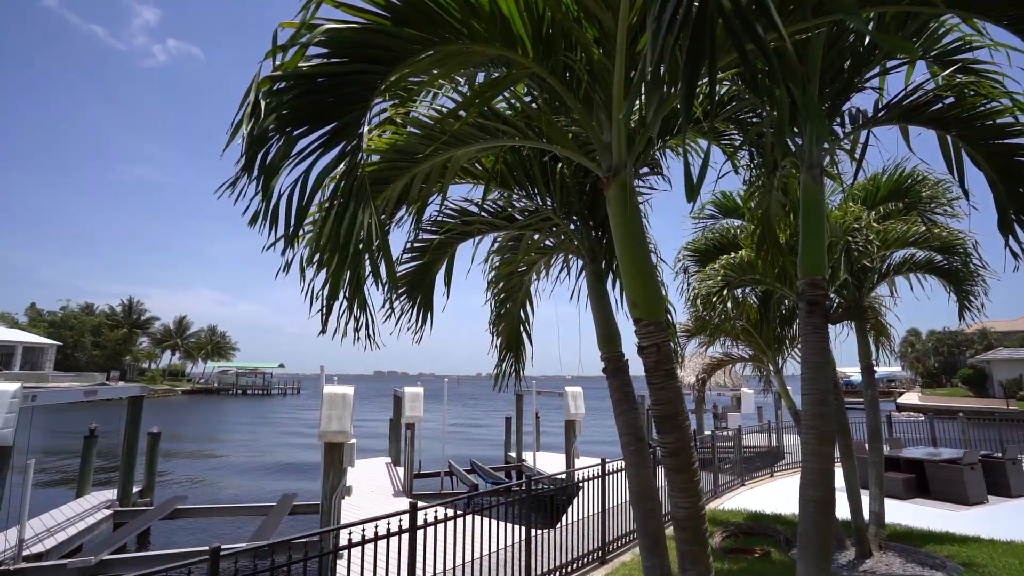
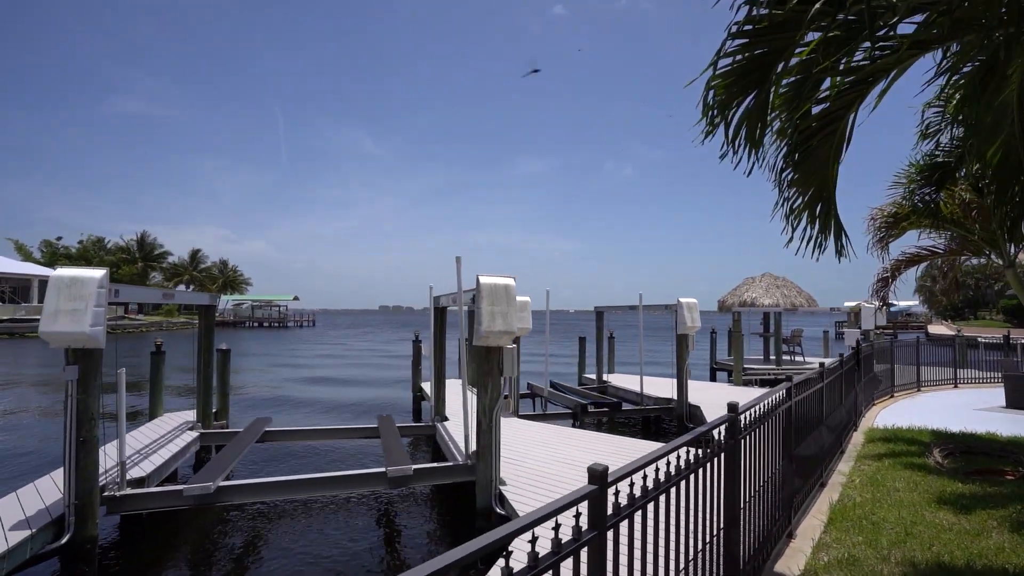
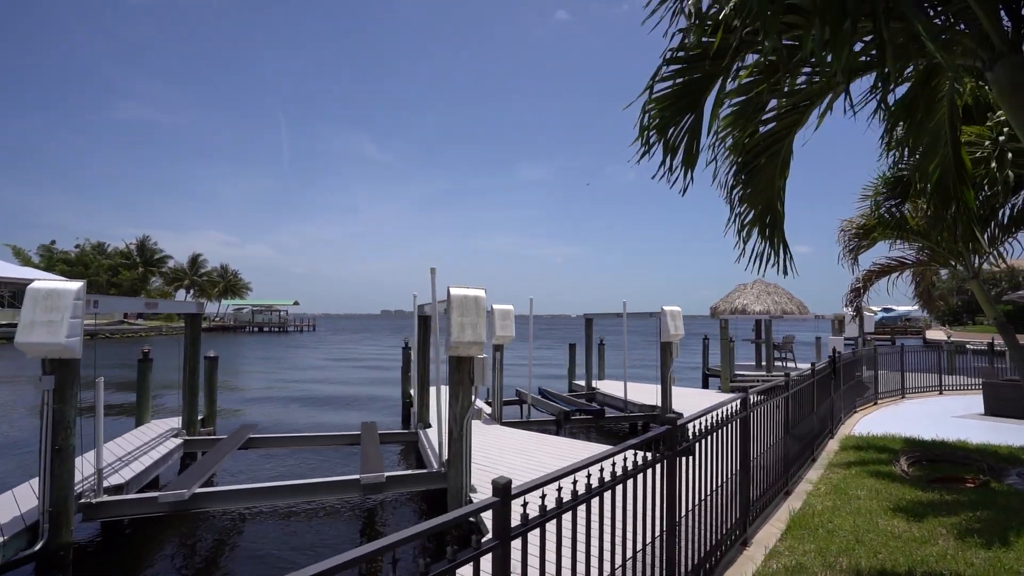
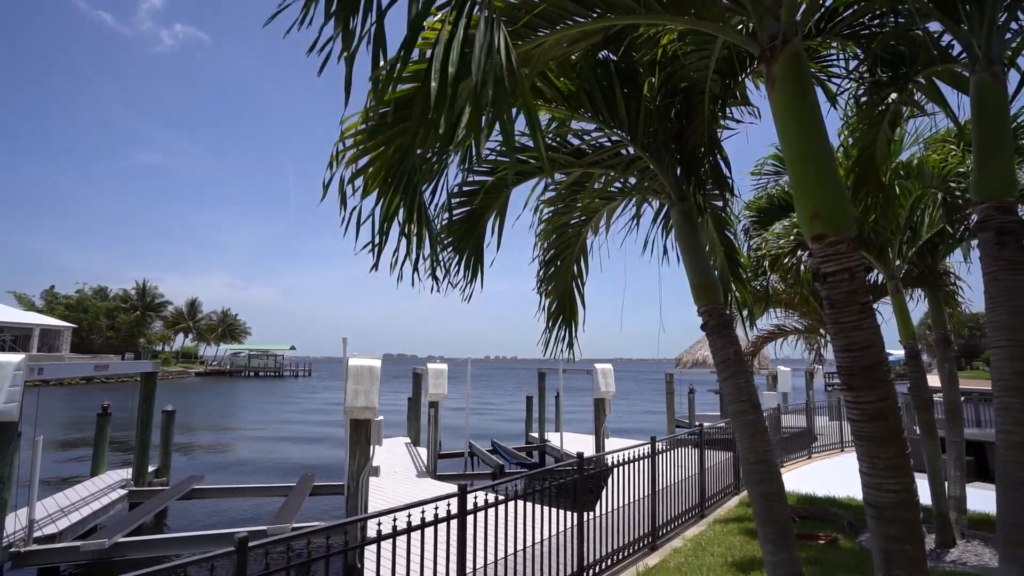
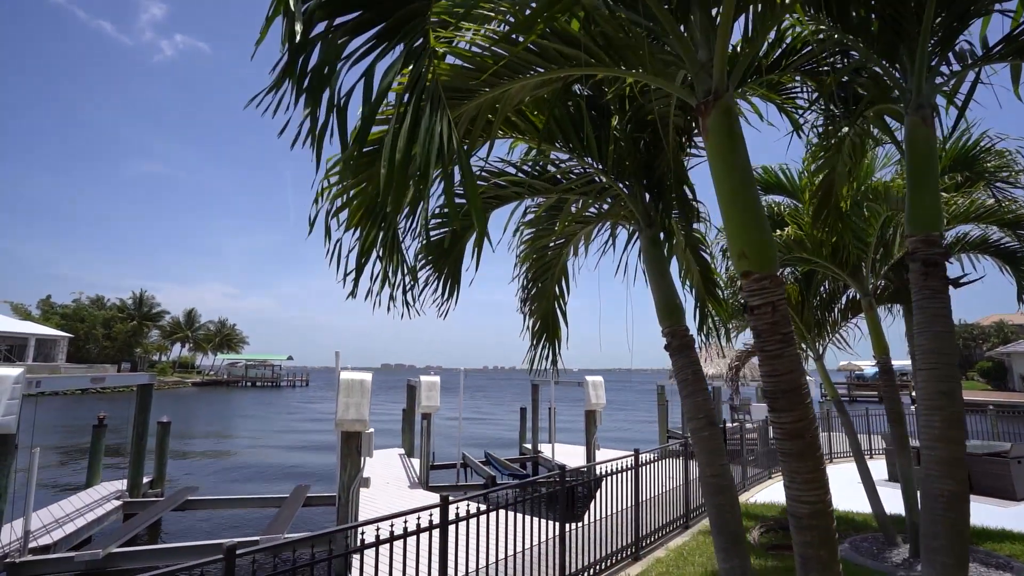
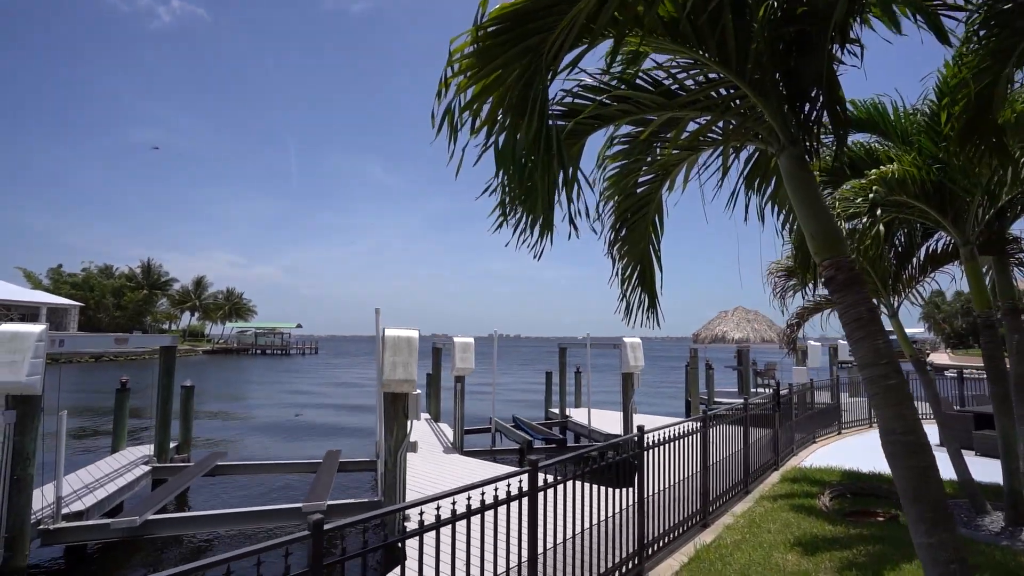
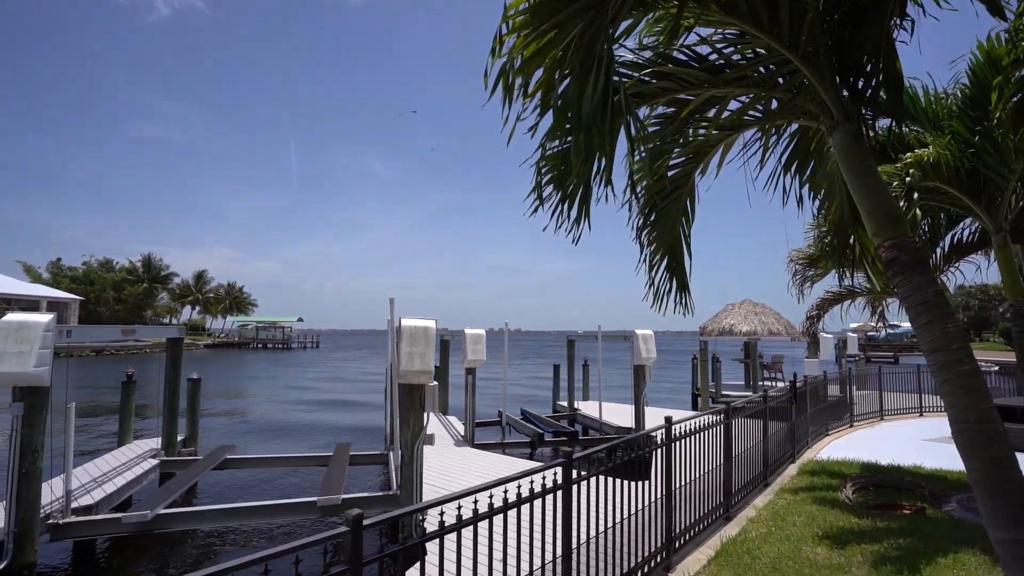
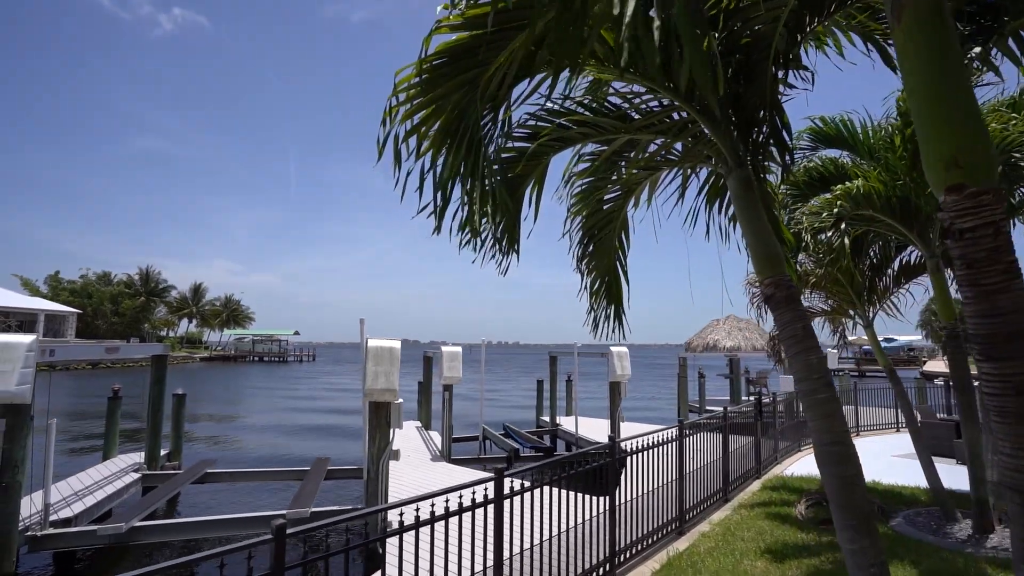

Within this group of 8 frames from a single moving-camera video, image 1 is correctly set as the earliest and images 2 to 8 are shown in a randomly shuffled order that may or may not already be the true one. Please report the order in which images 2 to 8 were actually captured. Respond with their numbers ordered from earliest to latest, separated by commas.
5, 4, 8, 6, 7, 3, 2
